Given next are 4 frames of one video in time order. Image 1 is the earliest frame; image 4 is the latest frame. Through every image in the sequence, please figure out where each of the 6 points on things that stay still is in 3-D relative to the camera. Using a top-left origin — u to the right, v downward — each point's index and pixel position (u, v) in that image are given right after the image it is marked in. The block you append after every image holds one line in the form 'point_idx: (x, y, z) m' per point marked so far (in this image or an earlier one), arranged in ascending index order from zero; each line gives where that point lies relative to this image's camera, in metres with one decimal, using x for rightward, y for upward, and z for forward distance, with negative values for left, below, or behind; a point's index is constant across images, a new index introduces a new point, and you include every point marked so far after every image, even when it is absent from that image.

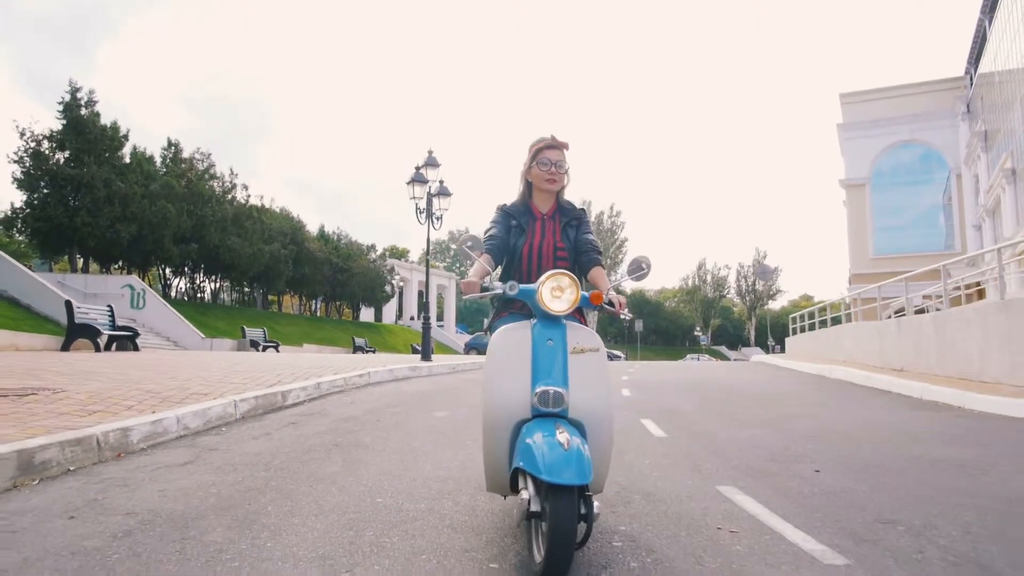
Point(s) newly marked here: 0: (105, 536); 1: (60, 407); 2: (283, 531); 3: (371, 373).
0: (-1.7, -1.1, +3.2) m
1: (-3.6, -1.0, +6.0) m
2: (-1.0, -1.1, +3.3) m
3: (-2.6, -1.5, +13.3) m
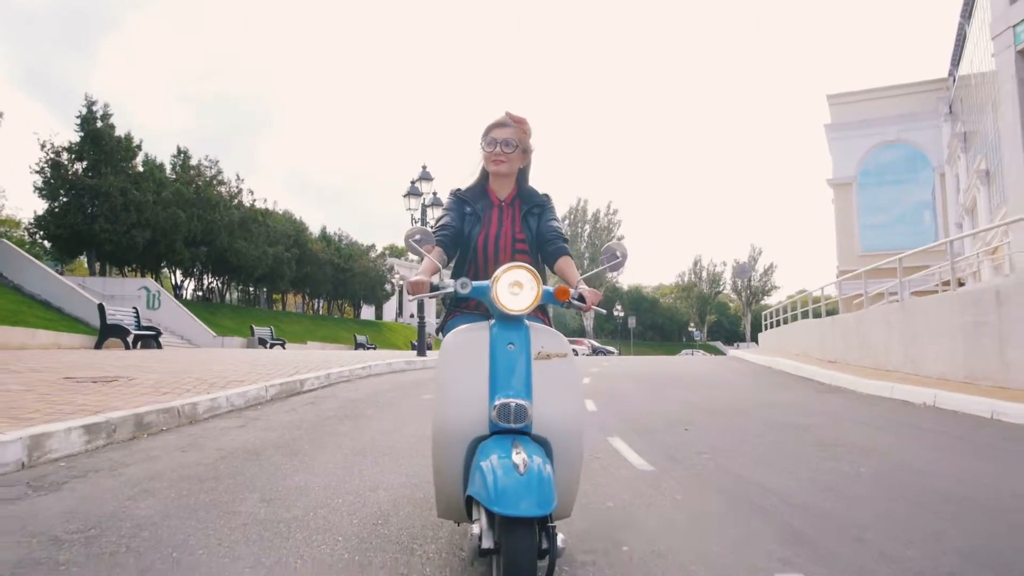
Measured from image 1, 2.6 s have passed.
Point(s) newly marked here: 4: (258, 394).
0: (-2.1, -1.2, +5.2) m
1: (-4.0, -1.1, +8.0) m
2: (-1.4, -1.2, +5.3) m
3: (-2.9, -1.6, +15.4) m
4: (-3.0, -1.3, +8.8) m
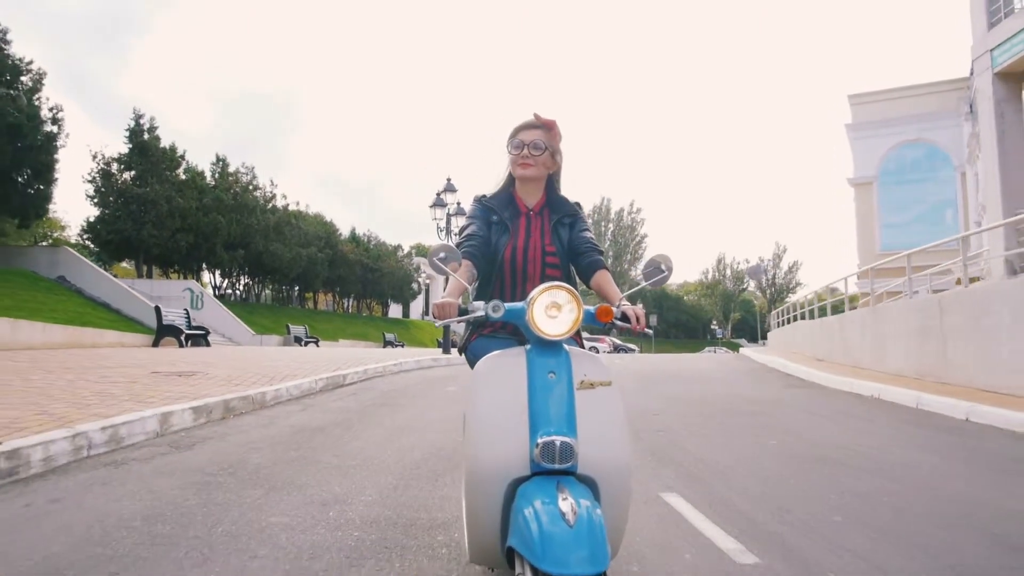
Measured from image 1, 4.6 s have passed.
0: (-2.1, -1.4, +7.1) m
1: (-3.9, -1.3, +9.9) m
2: (-1.4, -1.4, +7.1) m
3: (-2.6, -1.7, +17.2) m
4: (-2.9, -1.4, +10.7) m
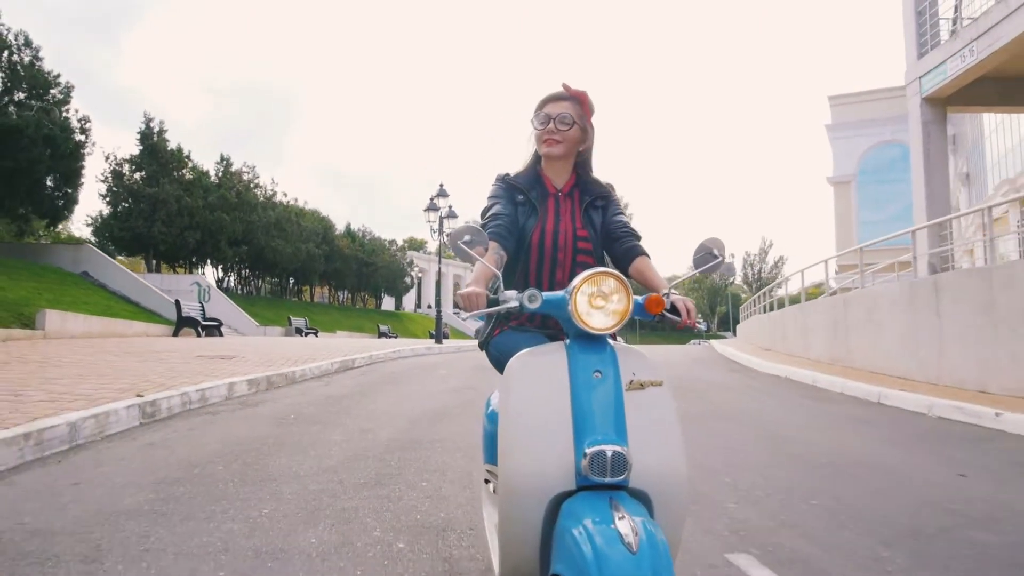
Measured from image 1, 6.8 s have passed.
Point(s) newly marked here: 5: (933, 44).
0: (-2.4, -1.4, +9.4) m
1: (-4.2, -1.2, +12.3) m
2: (-1.7, -1.4, +9.5) m
3: (-3.0, -1.7, +19.6) m
4: (-3.2, -1.4, +13.0) m
5: (+11.2, +6.5, +19.9) m
